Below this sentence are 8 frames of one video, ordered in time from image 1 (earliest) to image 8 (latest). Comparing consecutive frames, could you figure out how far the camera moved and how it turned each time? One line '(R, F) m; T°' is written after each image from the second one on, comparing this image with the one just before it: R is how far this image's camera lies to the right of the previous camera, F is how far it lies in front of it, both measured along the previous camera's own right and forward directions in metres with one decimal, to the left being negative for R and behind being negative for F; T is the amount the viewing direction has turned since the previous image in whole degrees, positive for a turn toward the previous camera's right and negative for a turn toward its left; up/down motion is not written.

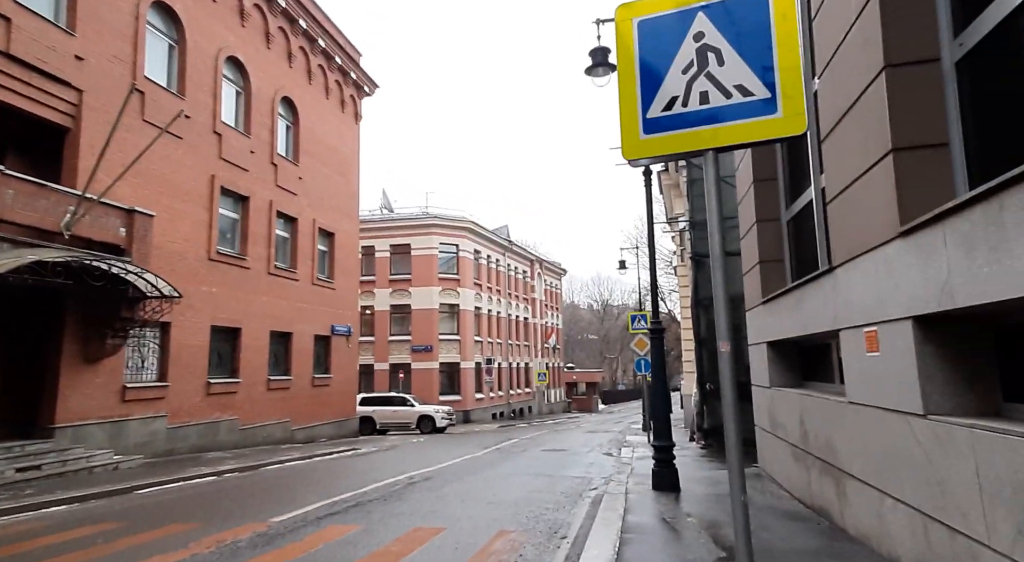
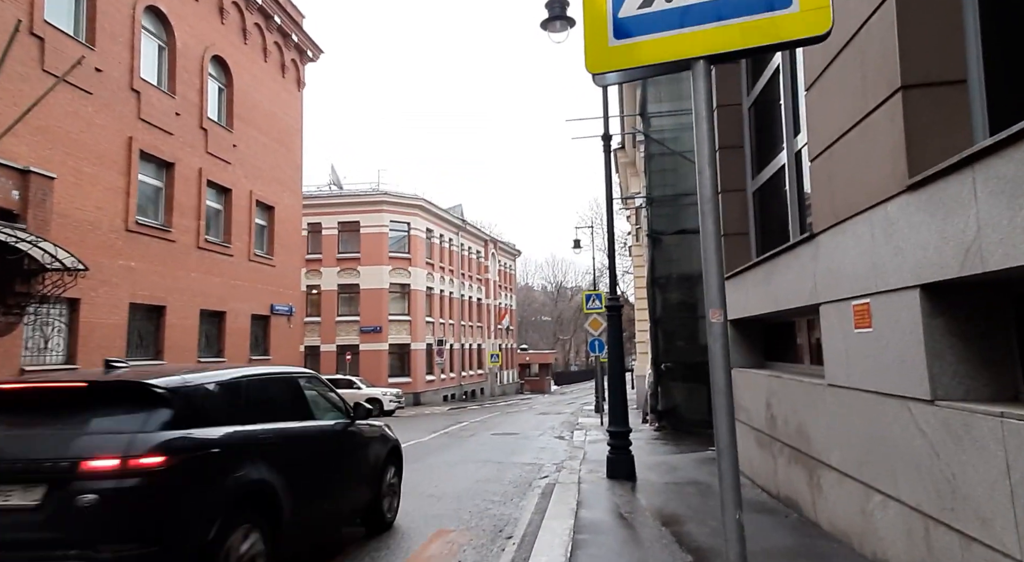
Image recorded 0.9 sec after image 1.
(+0.1, +0.9) m; +4°
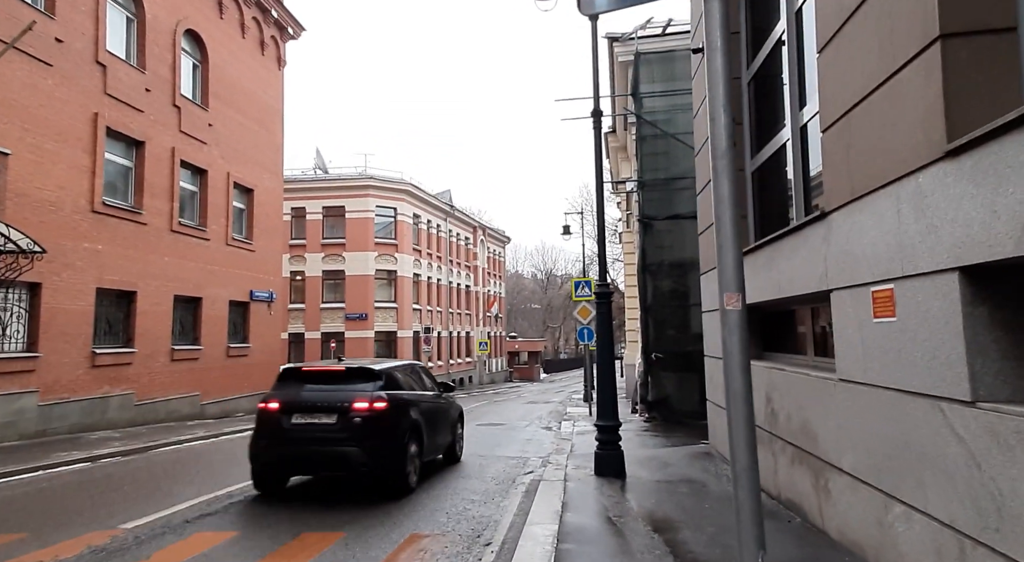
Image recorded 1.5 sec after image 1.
(+0.1, +0.6) m; +1°
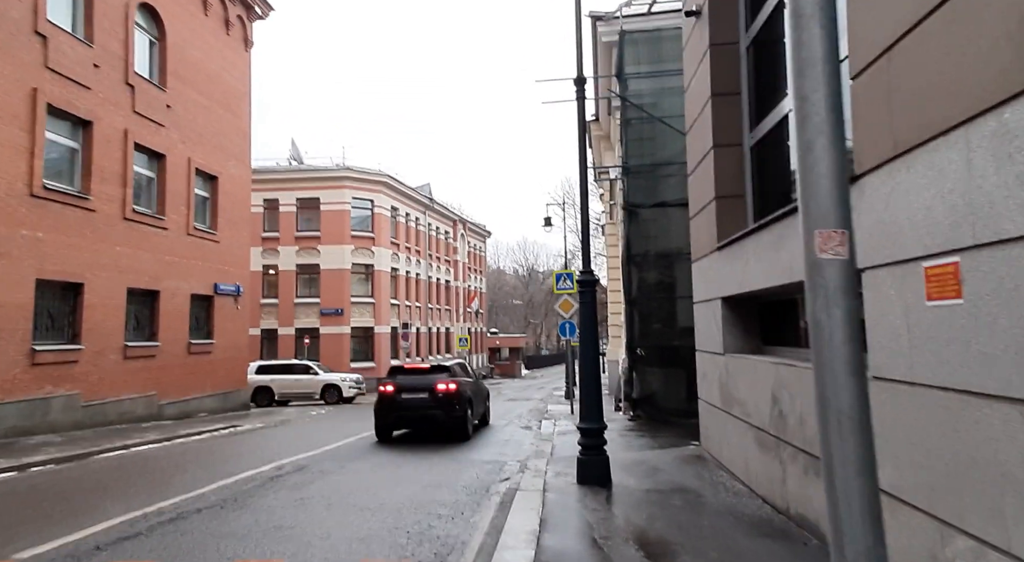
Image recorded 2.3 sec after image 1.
(+0.1, +0.9) m; +2°
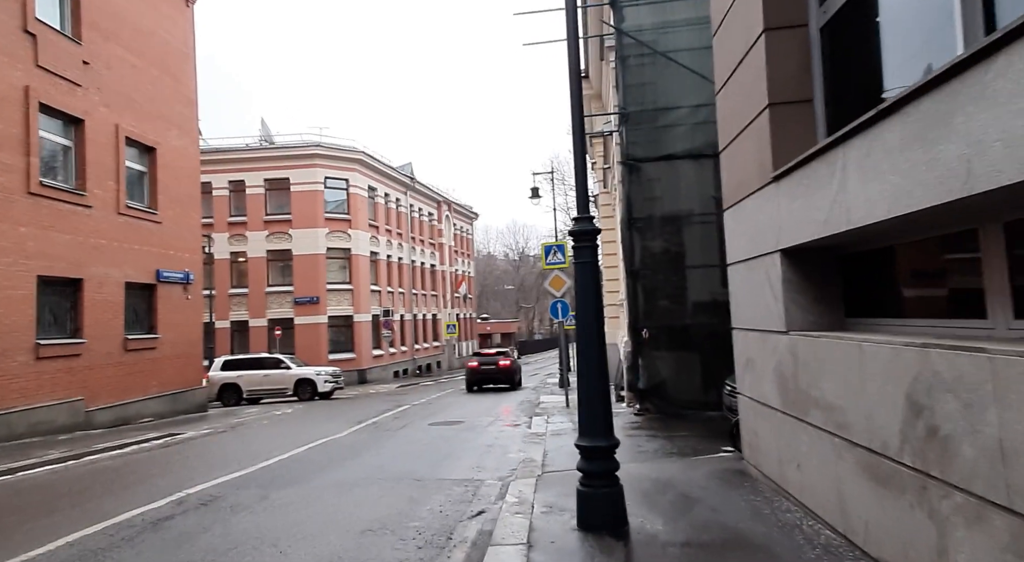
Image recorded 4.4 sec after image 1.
(+0.2, +2.4) m; +1°
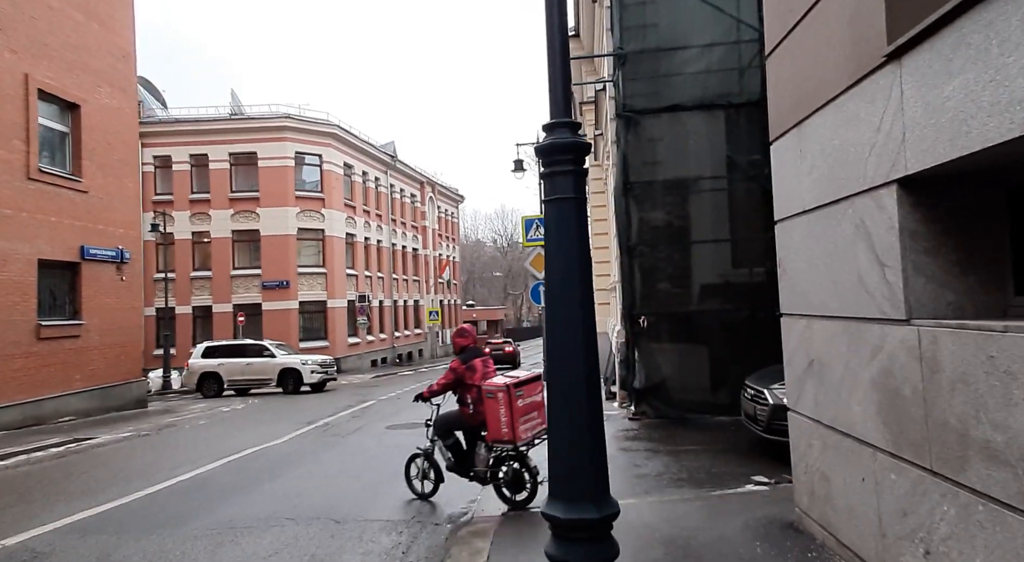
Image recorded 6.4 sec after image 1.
(+0.3, +2.2) m; +1°
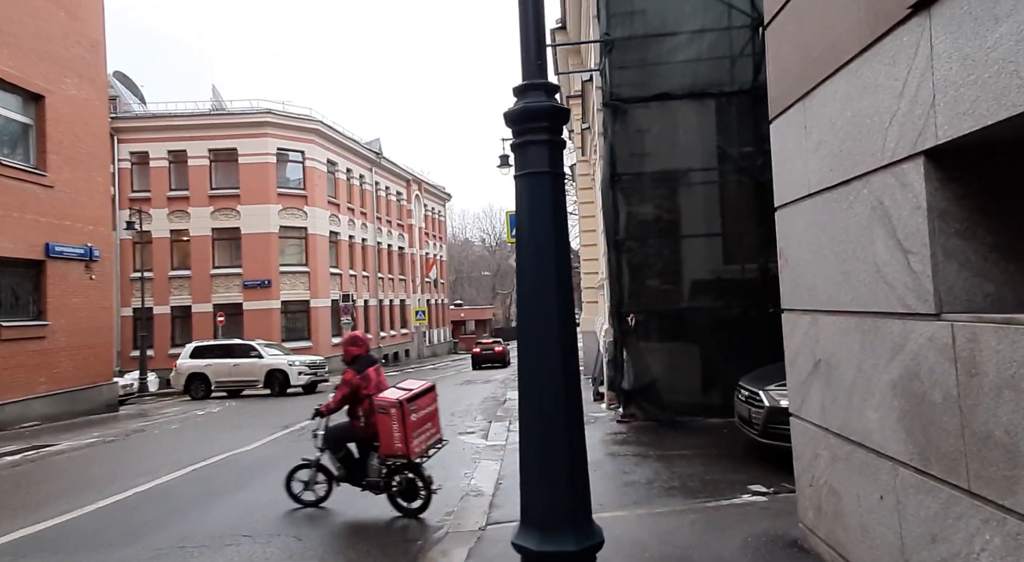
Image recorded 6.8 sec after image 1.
(+0.1, +0.5) m; +1°
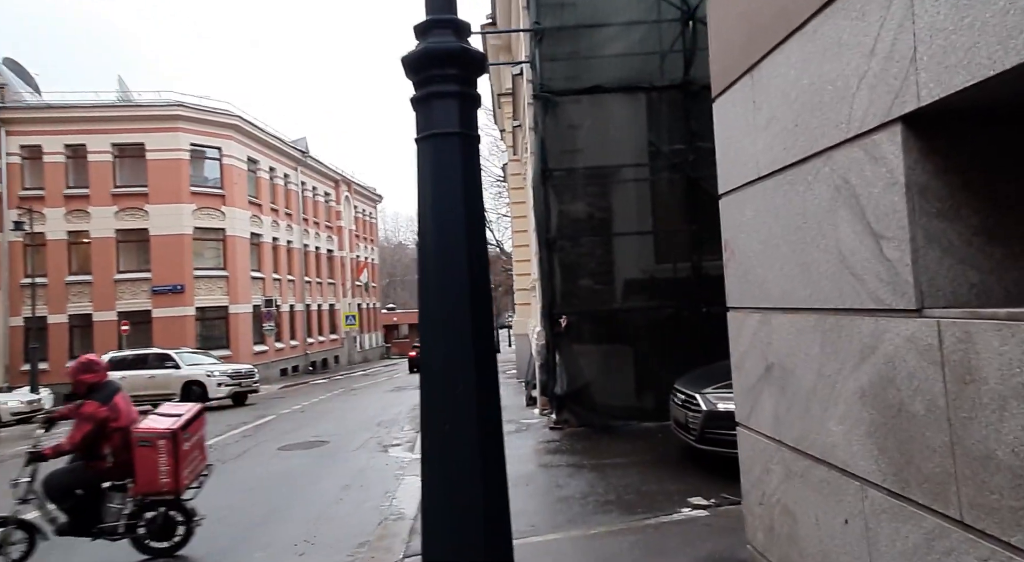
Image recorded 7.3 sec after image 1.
(+0.1, +0.6) m; +6°
